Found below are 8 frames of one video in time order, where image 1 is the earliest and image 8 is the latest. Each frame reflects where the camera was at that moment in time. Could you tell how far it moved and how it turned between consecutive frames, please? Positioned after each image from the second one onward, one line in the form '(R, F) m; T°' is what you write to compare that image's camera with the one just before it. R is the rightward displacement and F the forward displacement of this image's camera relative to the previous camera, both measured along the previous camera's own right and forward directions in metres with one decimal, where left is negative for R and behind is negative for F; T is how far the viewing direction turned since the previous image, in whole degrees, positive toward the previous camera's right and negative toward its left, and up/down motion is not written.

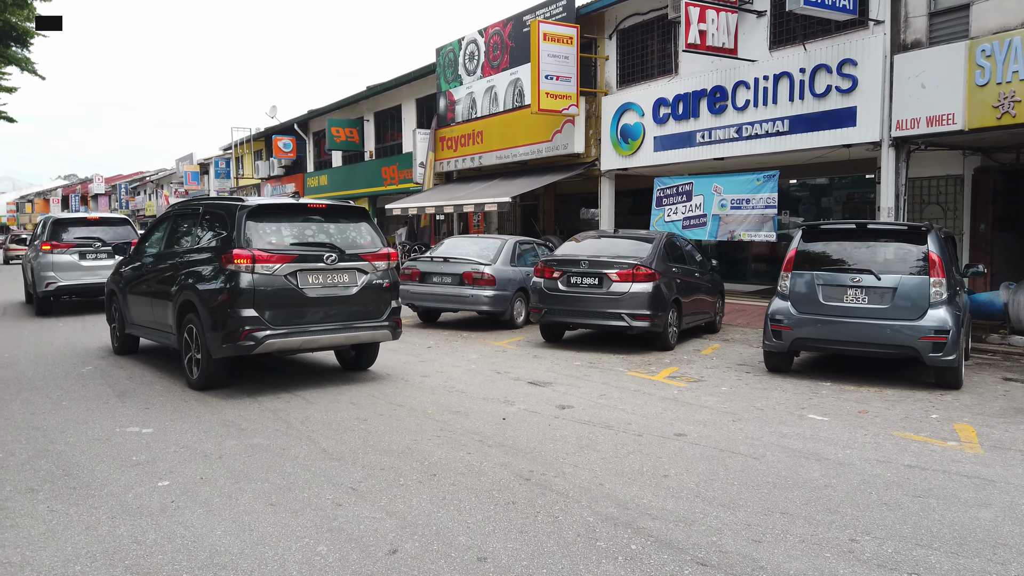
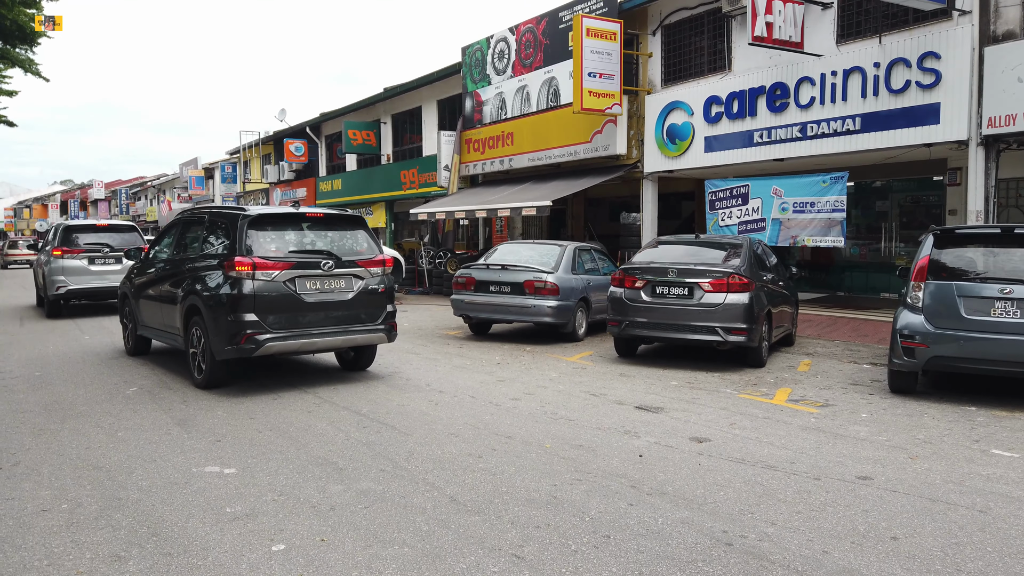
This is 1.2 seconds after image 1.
(-0.9, +0.7) m; 0°
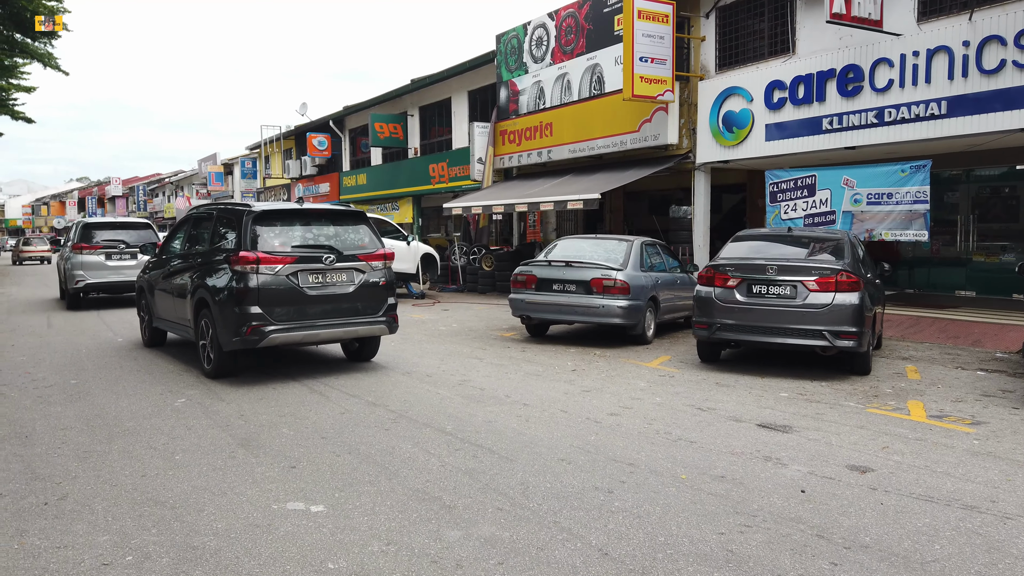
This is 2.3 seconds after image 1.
(-0.6, +0.7) m; -1°
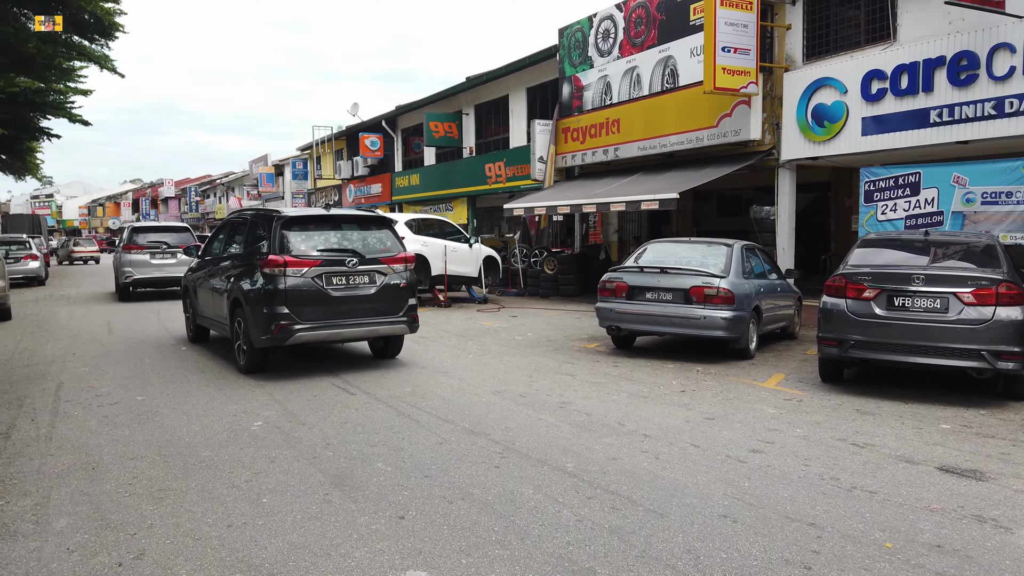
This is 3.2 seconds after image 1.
(-0.5, +0.7) m; -3°
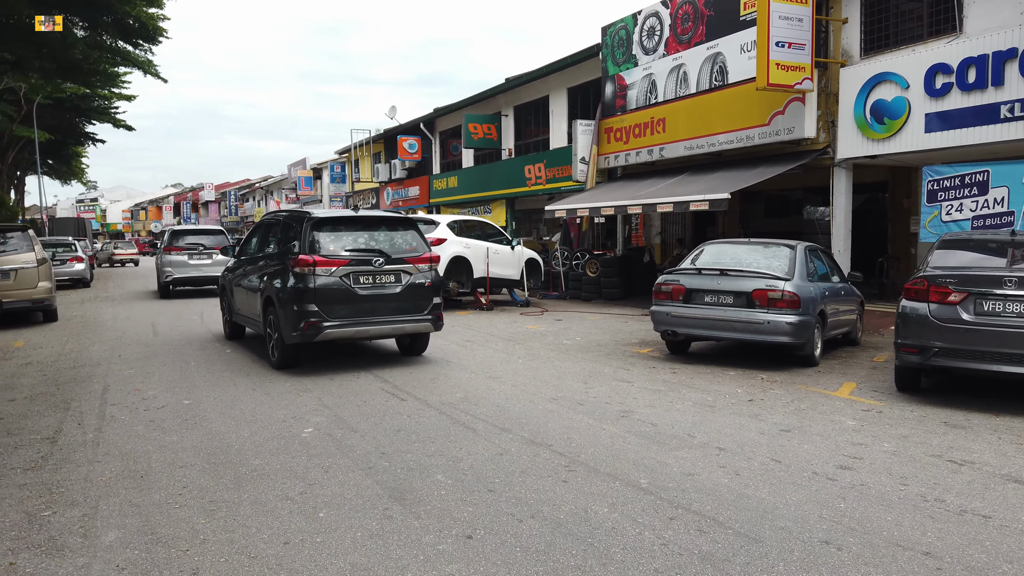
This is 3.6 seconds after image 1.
(-0.2, +0.3) m; -2°
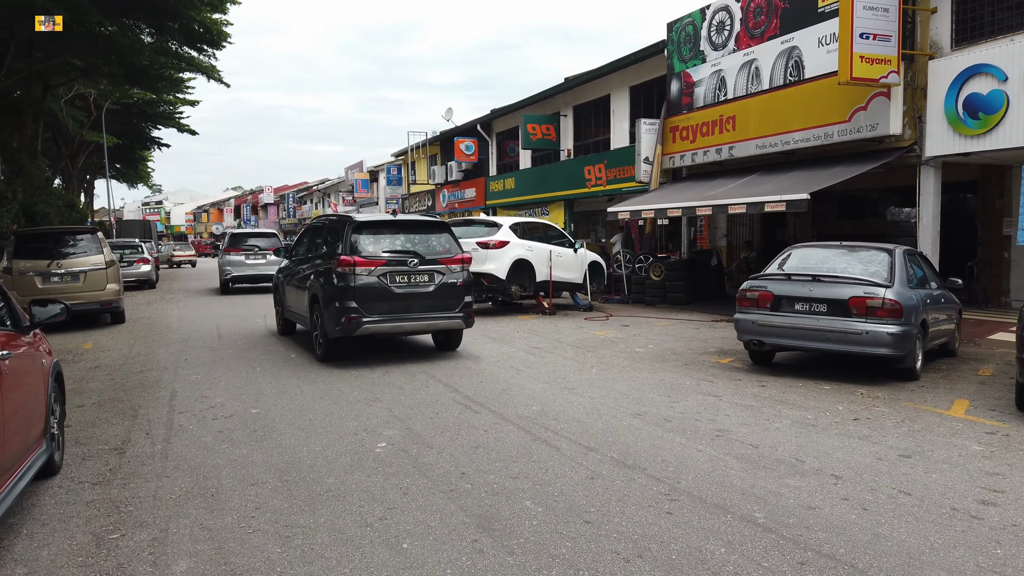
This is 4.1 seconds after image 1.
(-0.2, +0.4) m; -4°
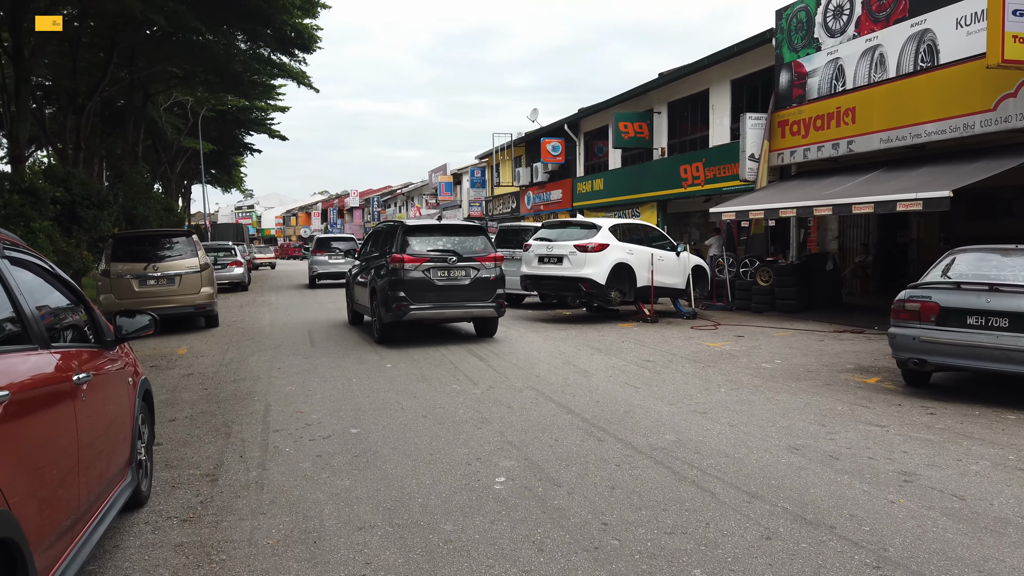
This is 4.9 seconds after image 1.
(-0.4, +0.7) m; -6°
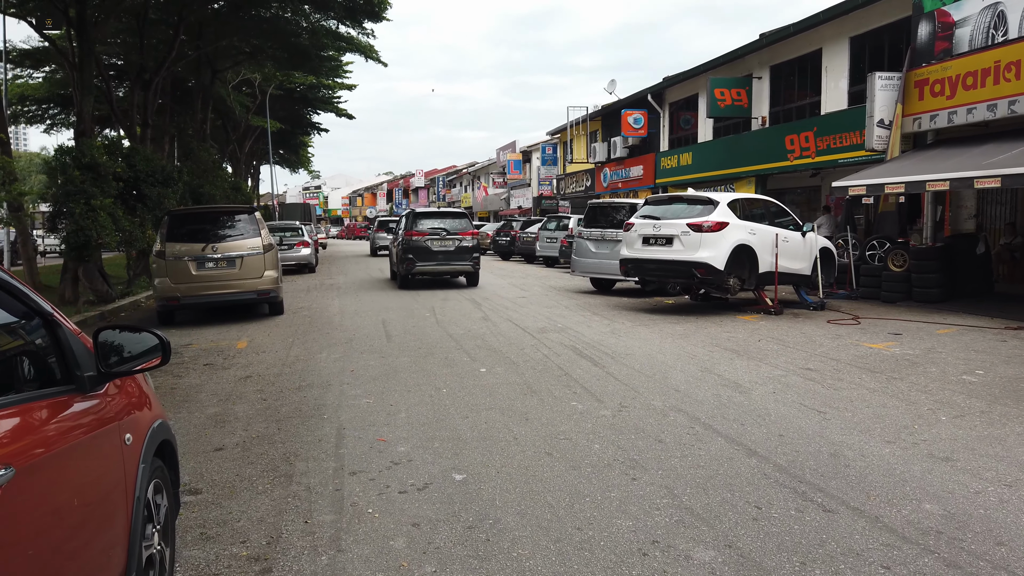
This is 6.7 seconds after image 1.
(-0.6, +1.7) m; -5°
